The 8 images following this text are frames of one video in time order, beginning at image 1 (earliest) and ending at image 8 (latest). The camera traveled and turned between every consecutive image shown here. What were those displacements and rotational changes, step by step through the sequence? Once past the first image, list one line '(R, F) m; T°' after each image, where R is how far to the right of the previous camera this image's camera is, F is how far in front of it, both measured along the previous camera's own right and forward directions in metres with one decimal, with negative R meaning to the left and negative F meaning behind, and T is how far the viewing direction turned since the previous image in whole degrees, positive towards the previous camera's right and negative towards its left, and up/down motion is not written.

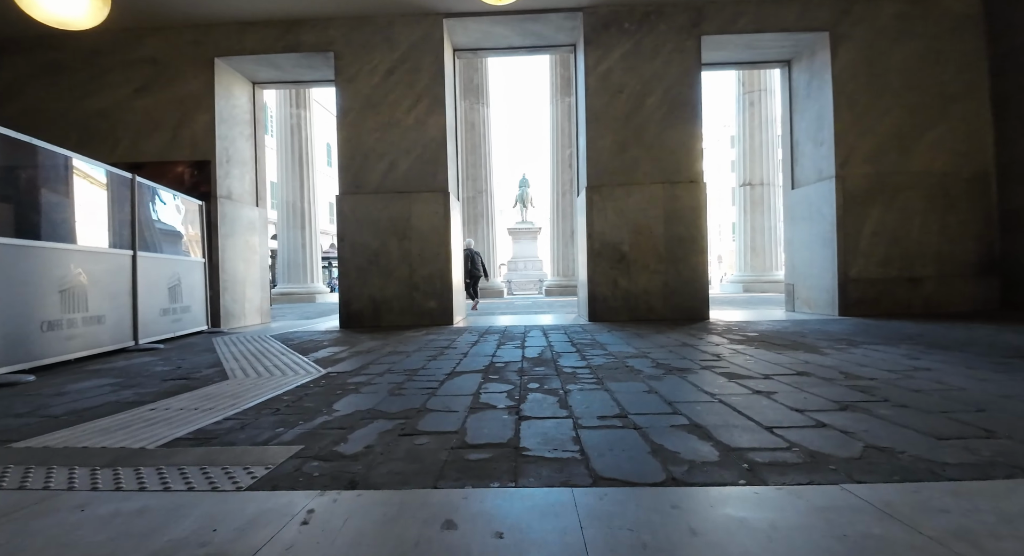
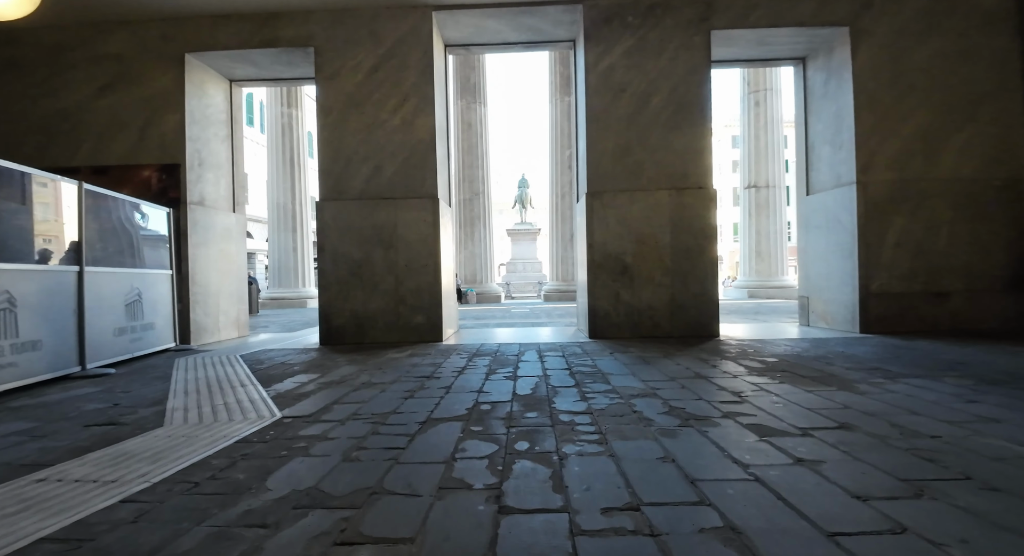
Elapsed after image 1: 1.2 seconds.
(+0.1, +0.6) m; 0°
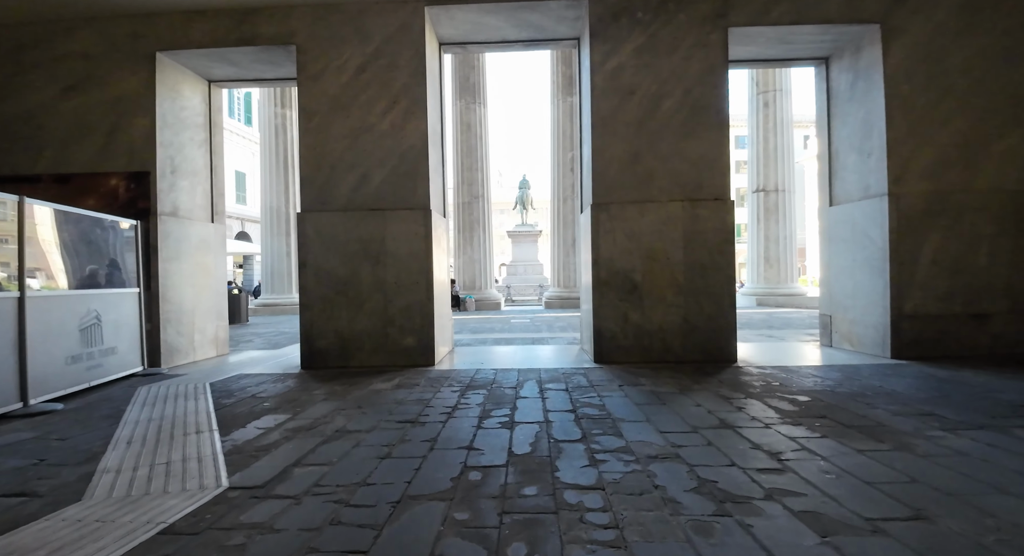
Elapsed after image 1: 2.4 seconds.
(0.0, +0.6) m; 0°
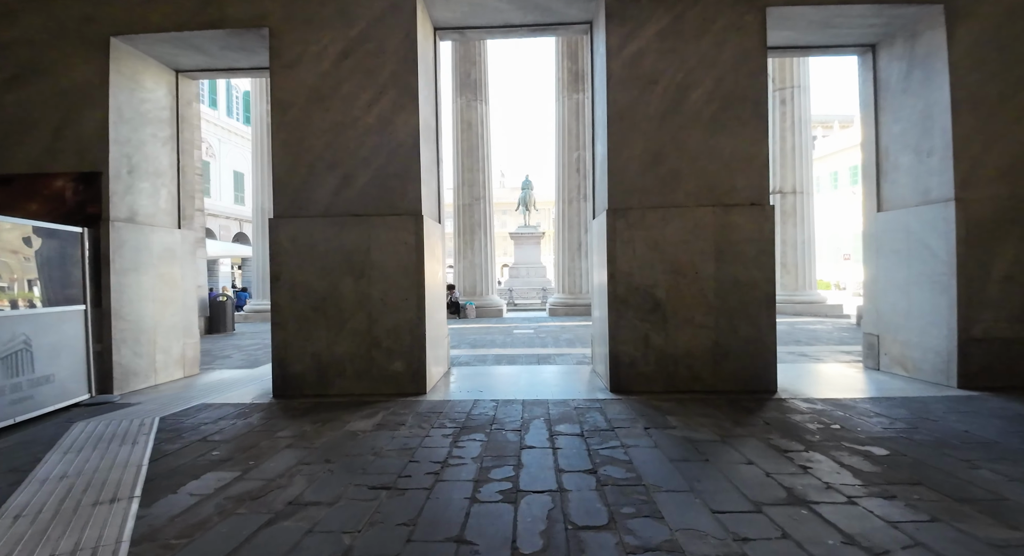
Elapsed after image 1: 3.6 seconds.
(0.0, +0.9) m; 0°
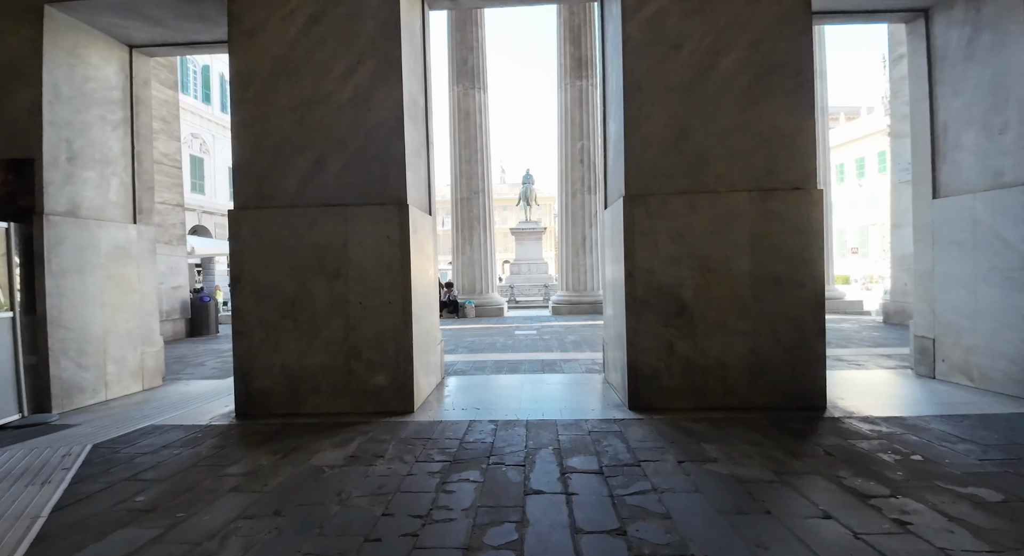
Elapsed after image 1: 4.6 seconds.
(0.0, +0.8) m; 0°
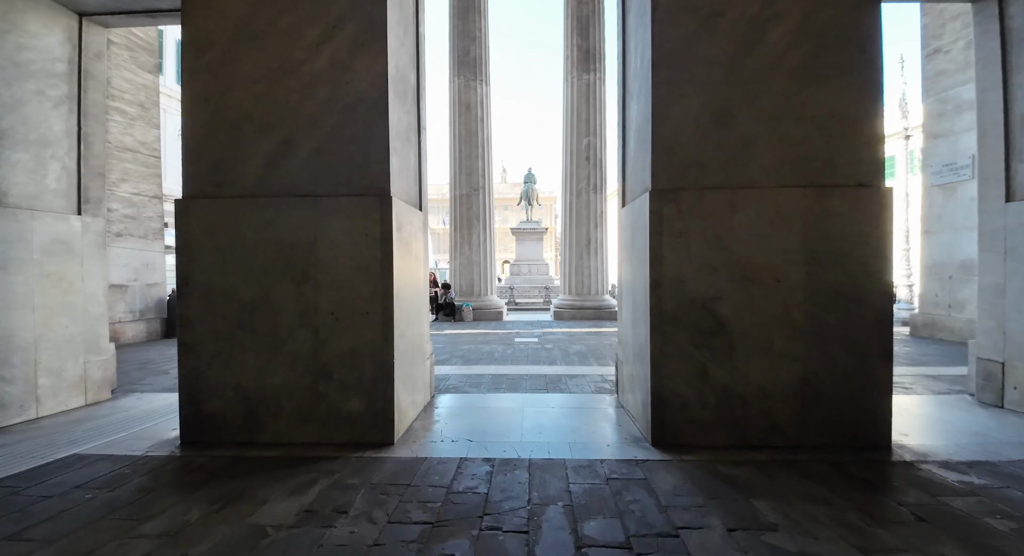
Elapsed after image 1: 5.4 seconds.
(0.0, +0.8) m; 0°
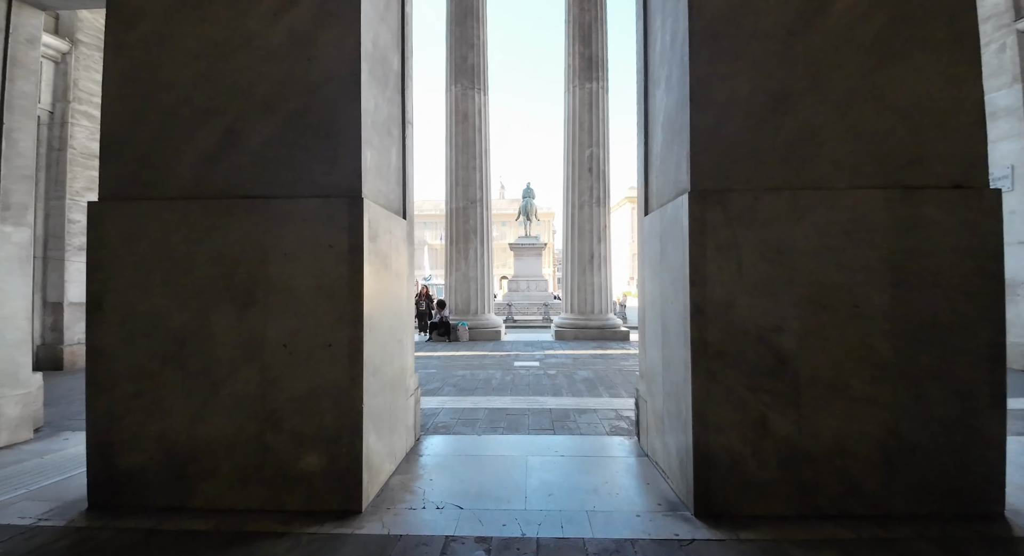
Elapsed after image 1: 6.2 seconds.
(0.0, +0.9) m; 0°
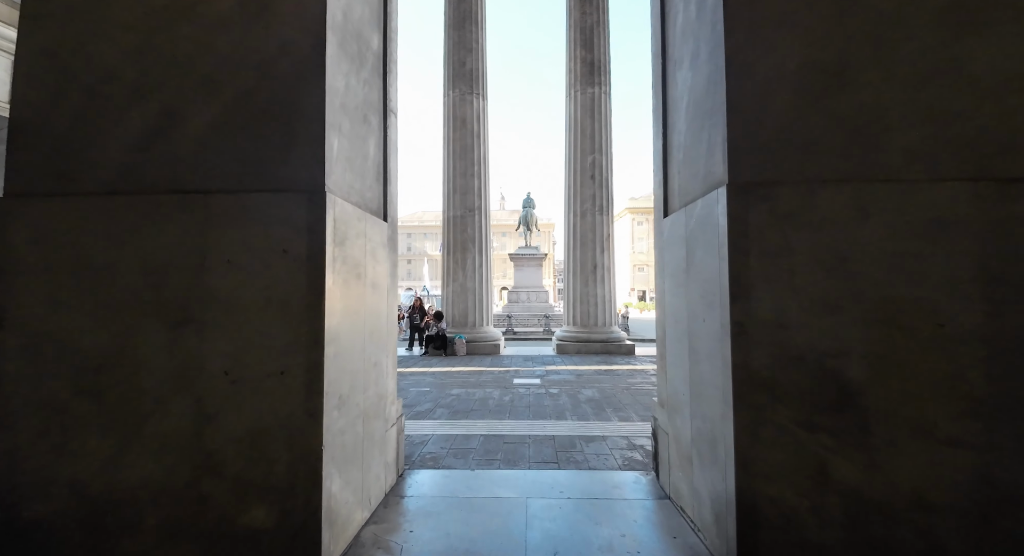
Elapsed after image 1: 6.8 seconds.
(0.0, +0.6) m; 0°
